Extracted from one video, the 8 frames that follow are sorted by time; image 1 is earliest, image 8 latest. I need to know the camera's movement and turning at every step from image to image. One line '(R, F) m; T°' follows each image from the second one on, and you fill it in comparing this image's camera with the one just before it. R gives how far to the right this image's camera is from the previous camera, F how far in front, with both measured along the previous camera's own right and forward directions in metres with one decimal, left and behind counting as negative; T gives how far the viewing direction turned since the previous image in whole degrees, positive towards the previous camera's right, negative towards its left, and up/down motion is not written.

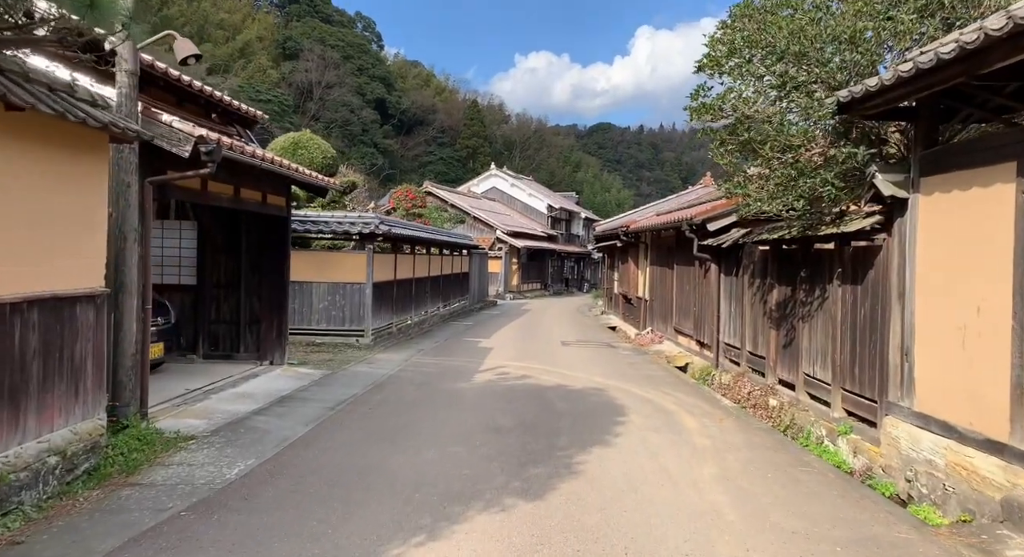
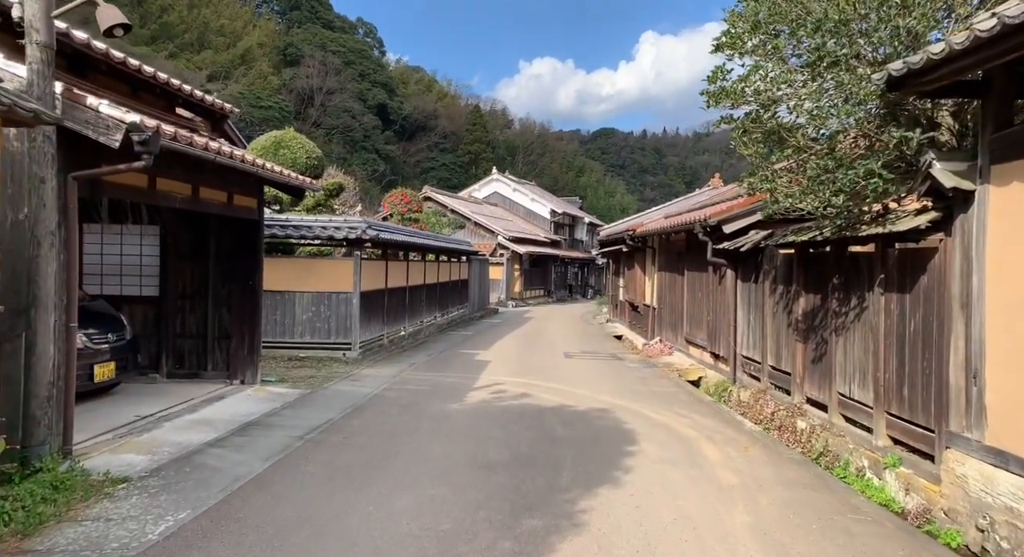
(+0.1, +0.9) m; 0°
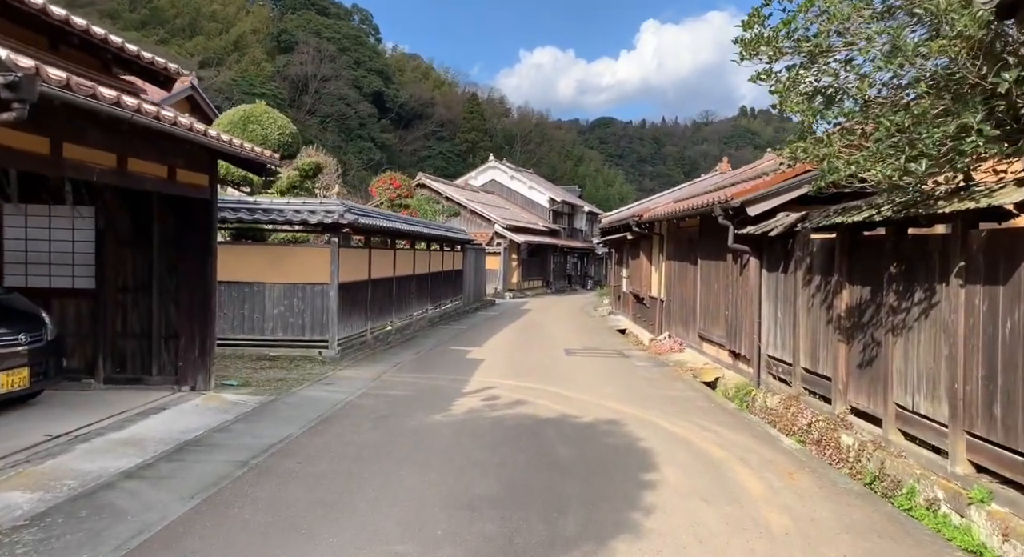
(+0.1, +1.2) m; 0°
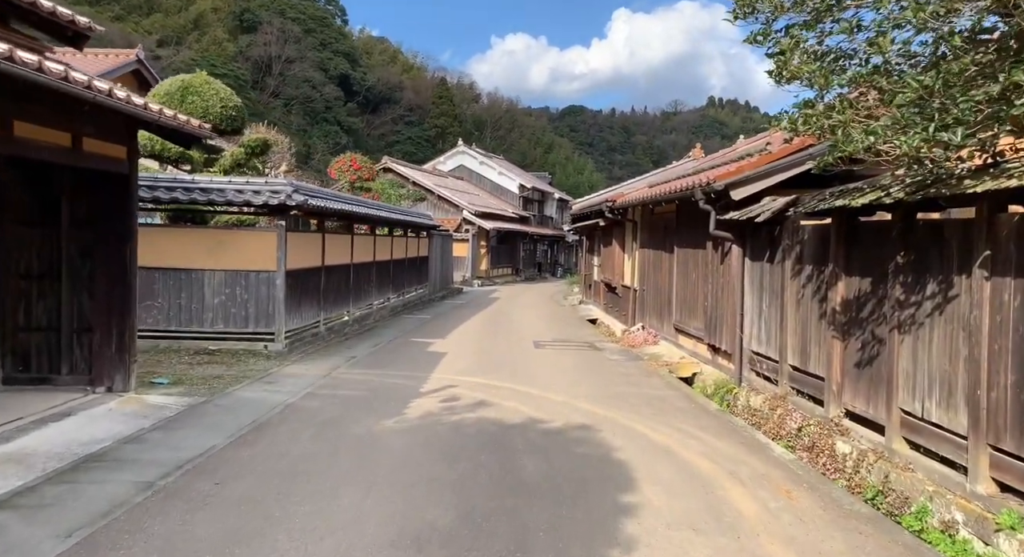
(+0.1, +0.8) m; +3°
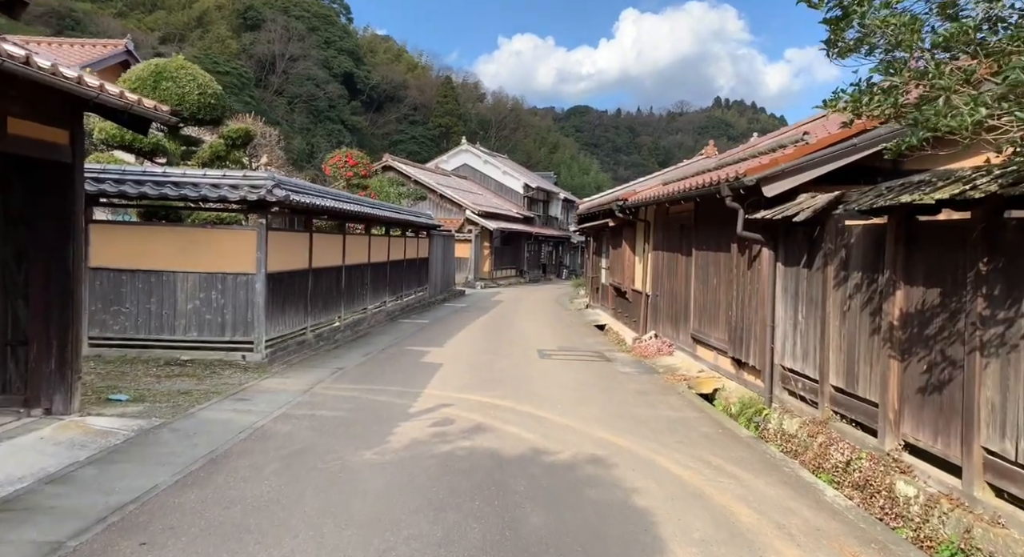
(0.0, +0.9) m; 0°
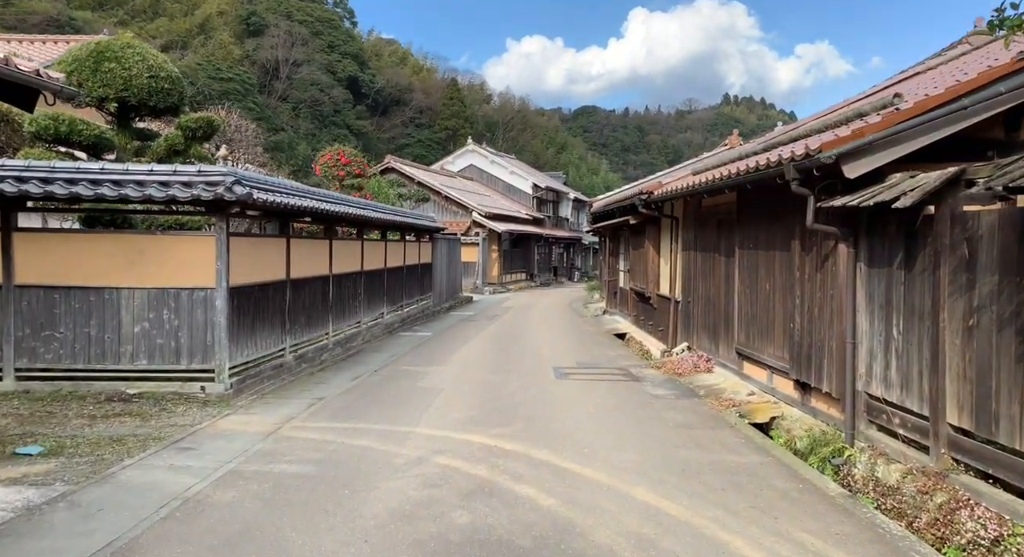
(0.0, +1.5) m; -1°
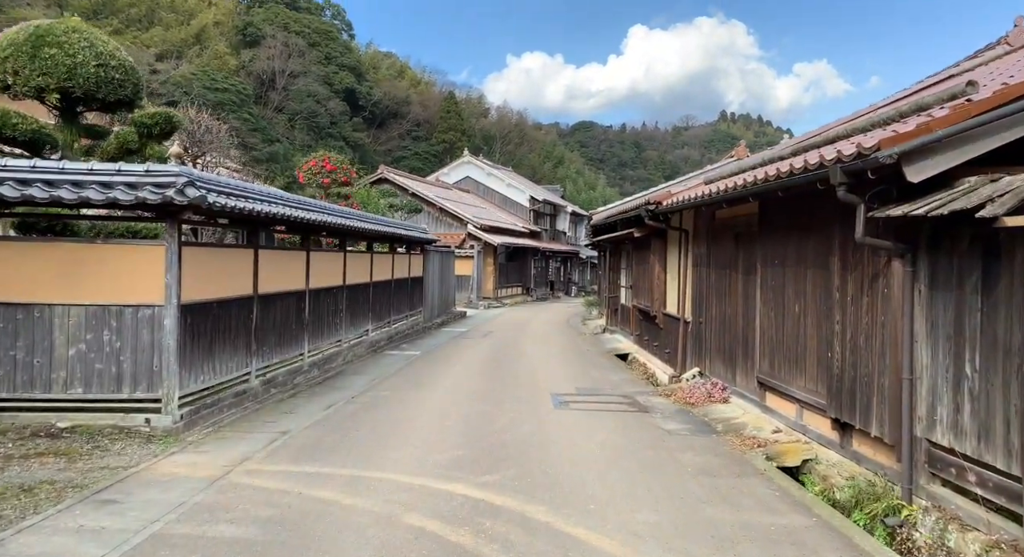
(0.0, +0.9) m; 0°
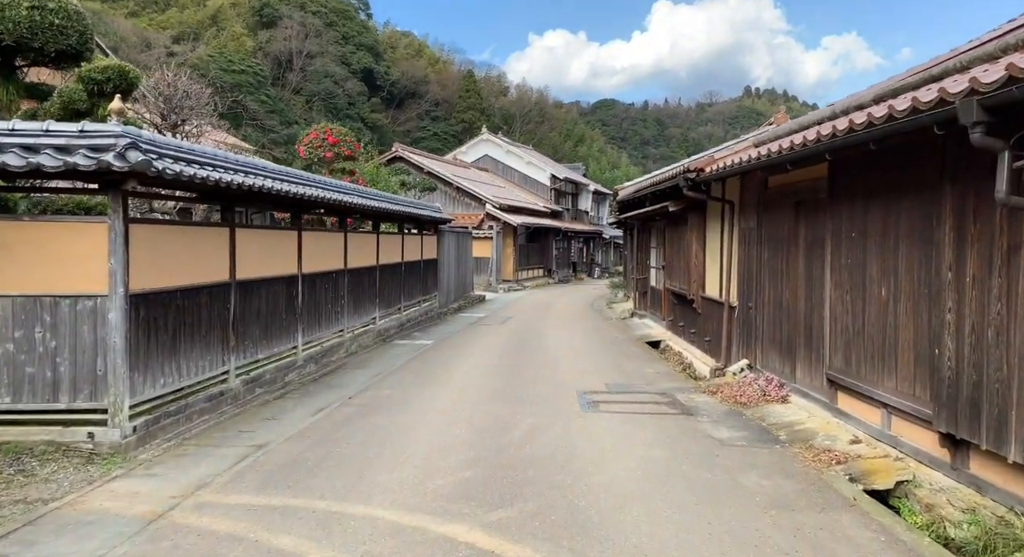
(0.0, +1.2) m; -2°
